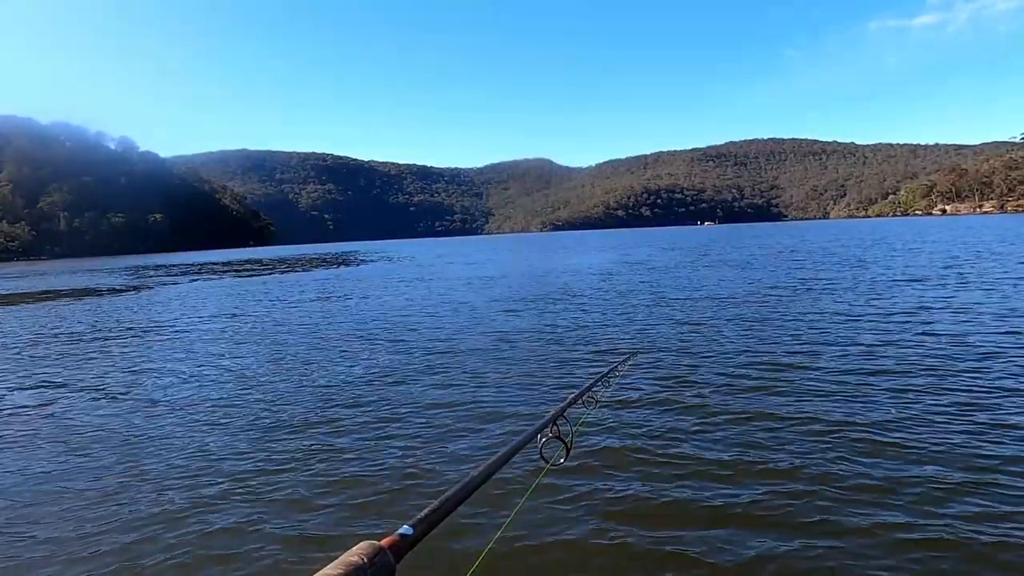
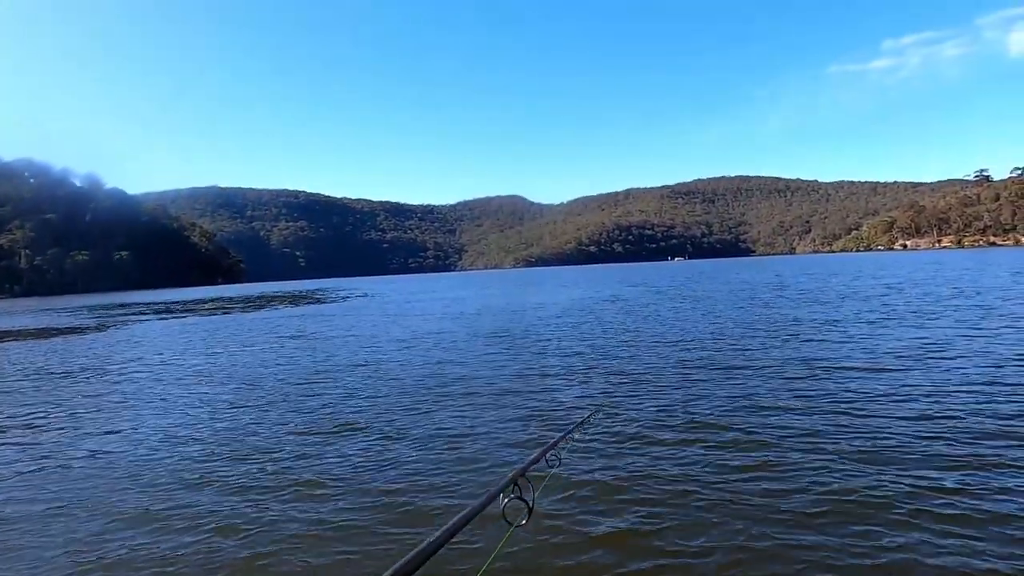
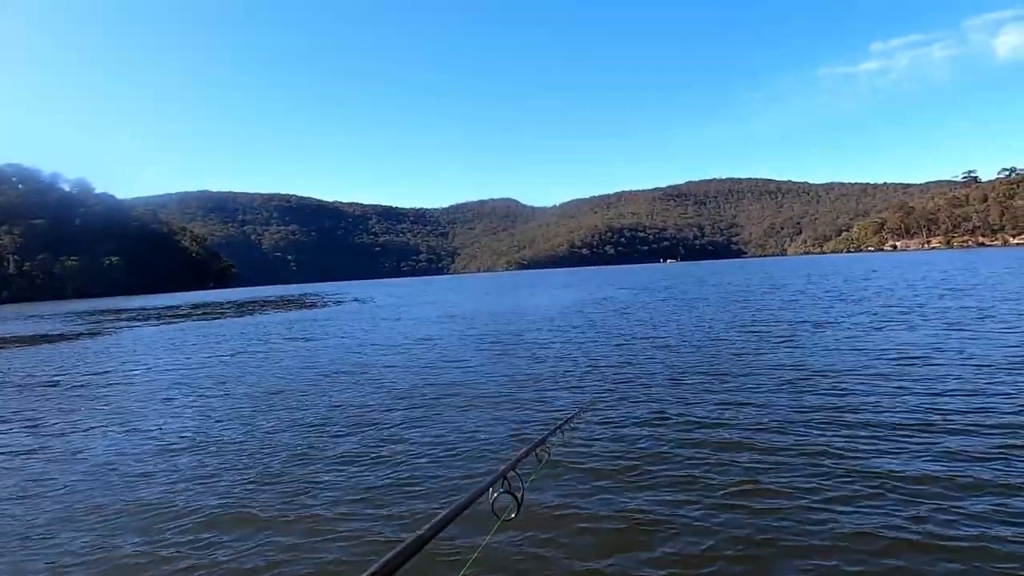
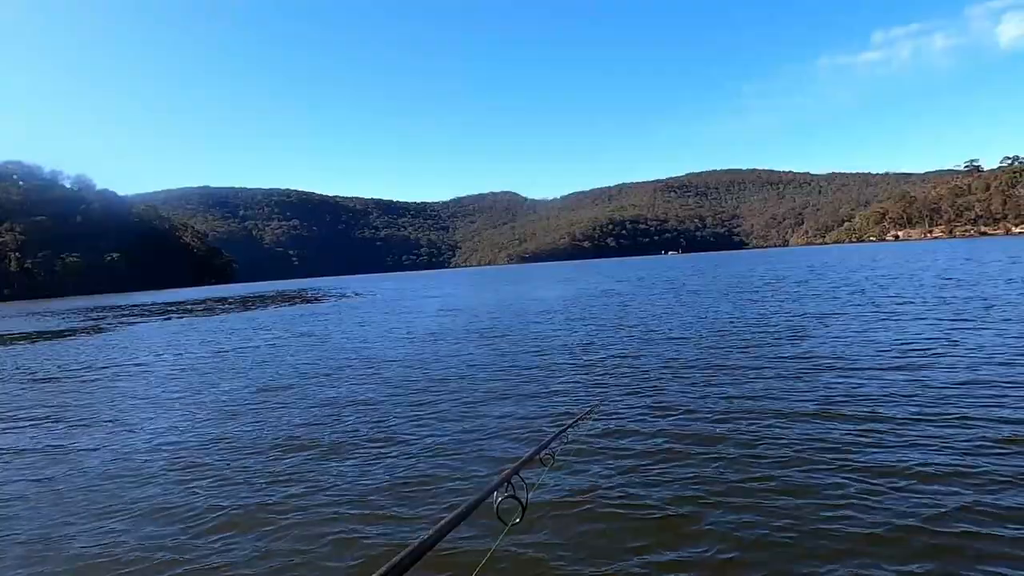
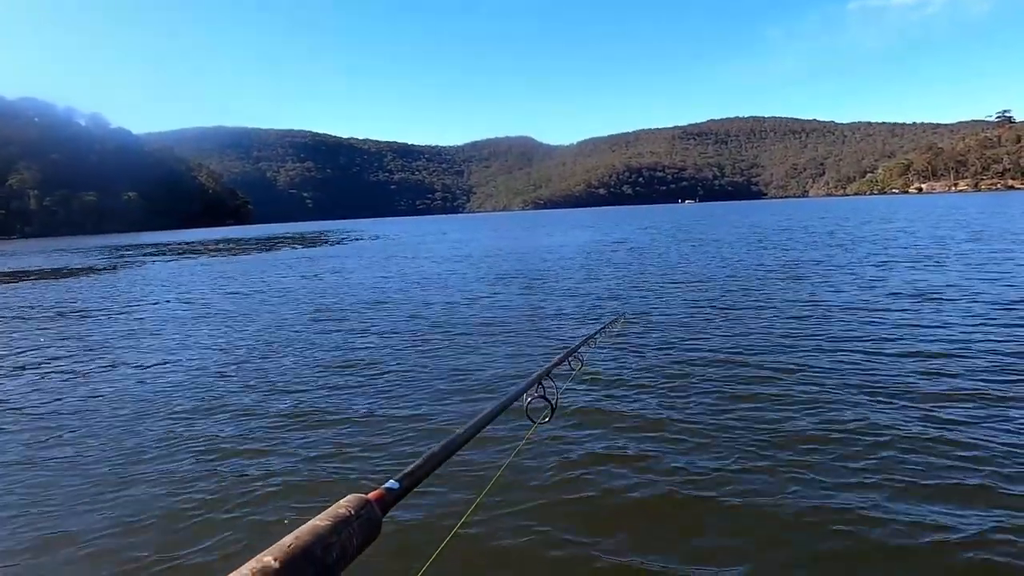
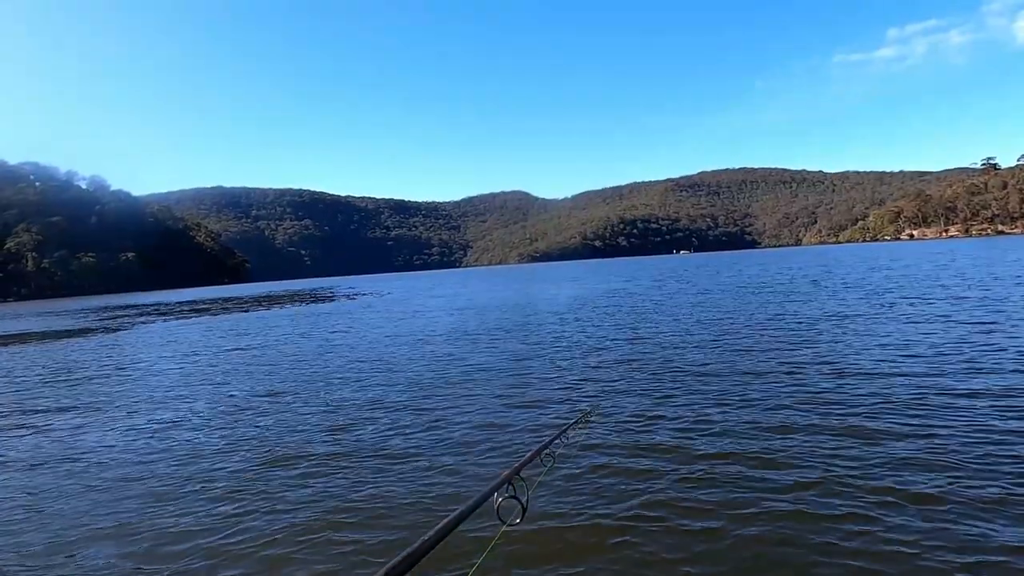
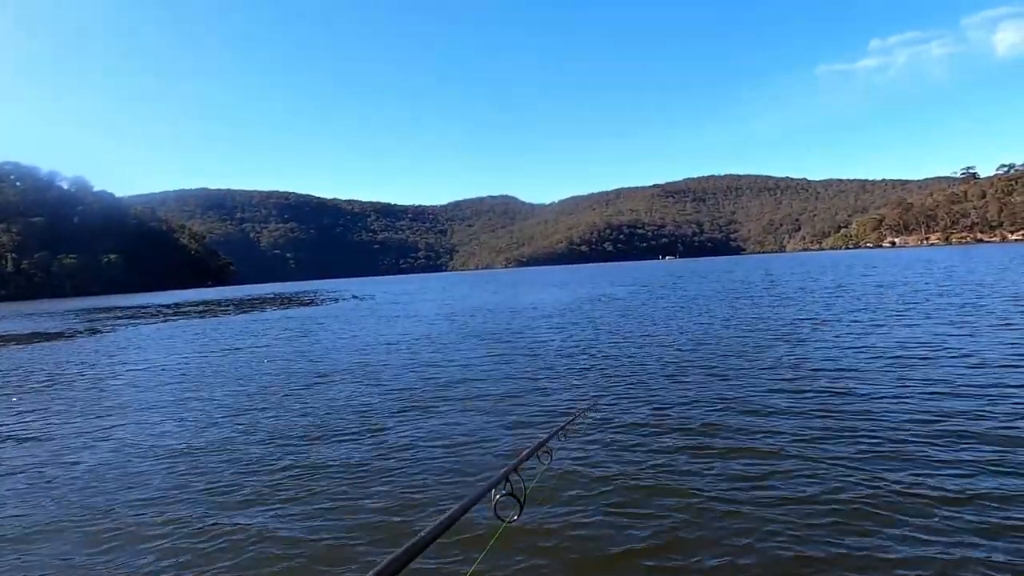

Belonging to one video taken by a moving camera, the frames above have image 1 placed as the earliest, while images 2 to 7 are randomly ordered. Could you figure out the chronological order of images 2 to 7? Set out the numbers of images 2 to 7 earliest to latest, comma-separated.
5, 2, 3, 7, 4, 6
